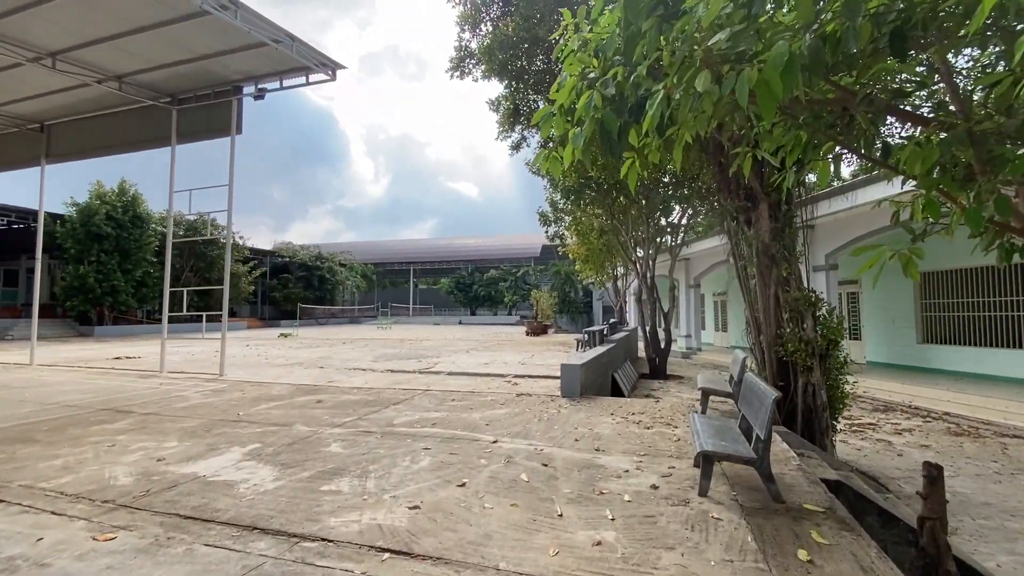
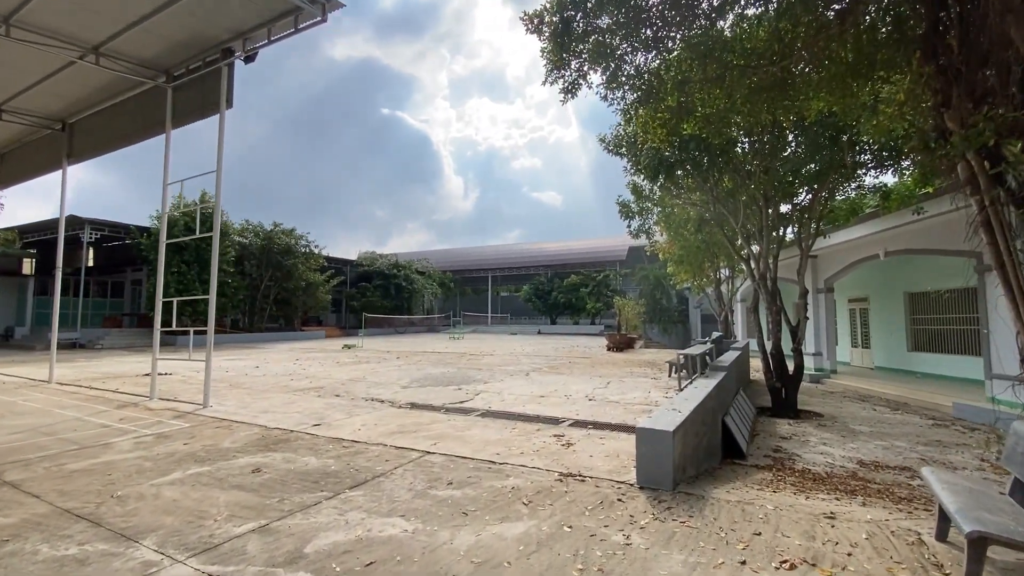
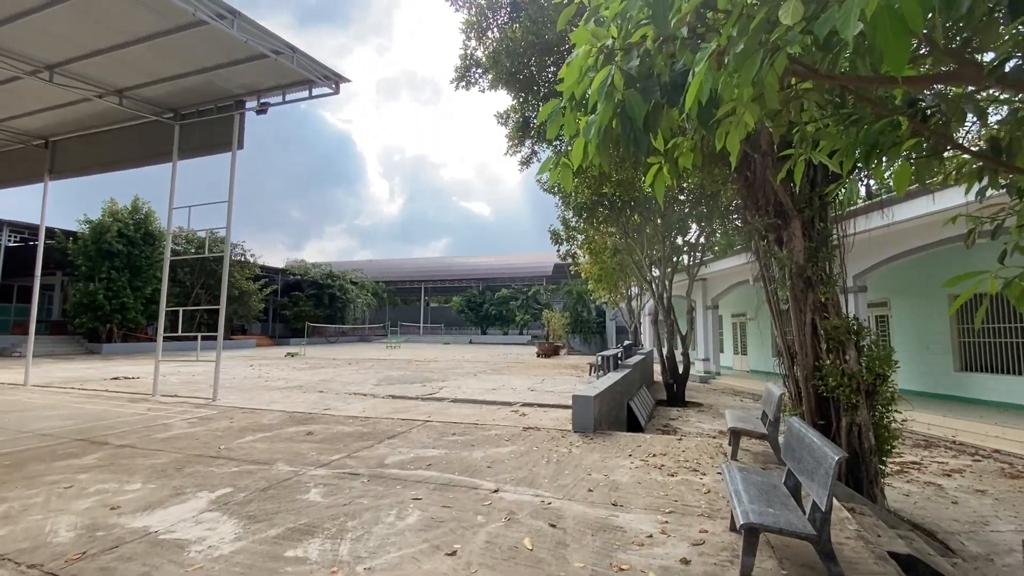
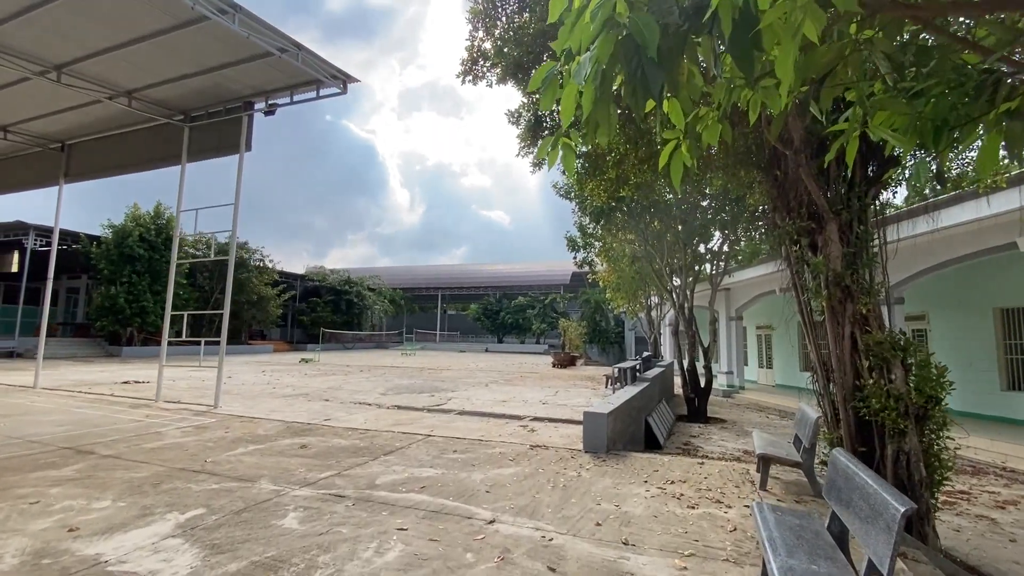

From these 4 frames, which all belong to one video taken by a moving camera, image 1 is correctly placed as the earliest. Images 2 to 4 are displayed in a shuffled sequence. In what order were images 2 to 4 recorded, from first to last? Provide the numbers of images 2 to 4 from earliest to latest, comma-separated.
3, 4, 2
